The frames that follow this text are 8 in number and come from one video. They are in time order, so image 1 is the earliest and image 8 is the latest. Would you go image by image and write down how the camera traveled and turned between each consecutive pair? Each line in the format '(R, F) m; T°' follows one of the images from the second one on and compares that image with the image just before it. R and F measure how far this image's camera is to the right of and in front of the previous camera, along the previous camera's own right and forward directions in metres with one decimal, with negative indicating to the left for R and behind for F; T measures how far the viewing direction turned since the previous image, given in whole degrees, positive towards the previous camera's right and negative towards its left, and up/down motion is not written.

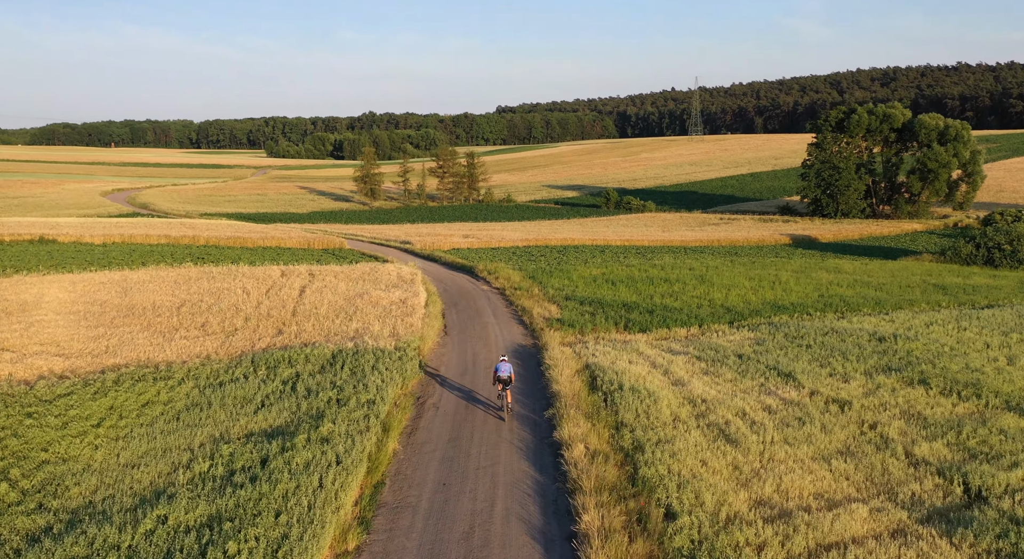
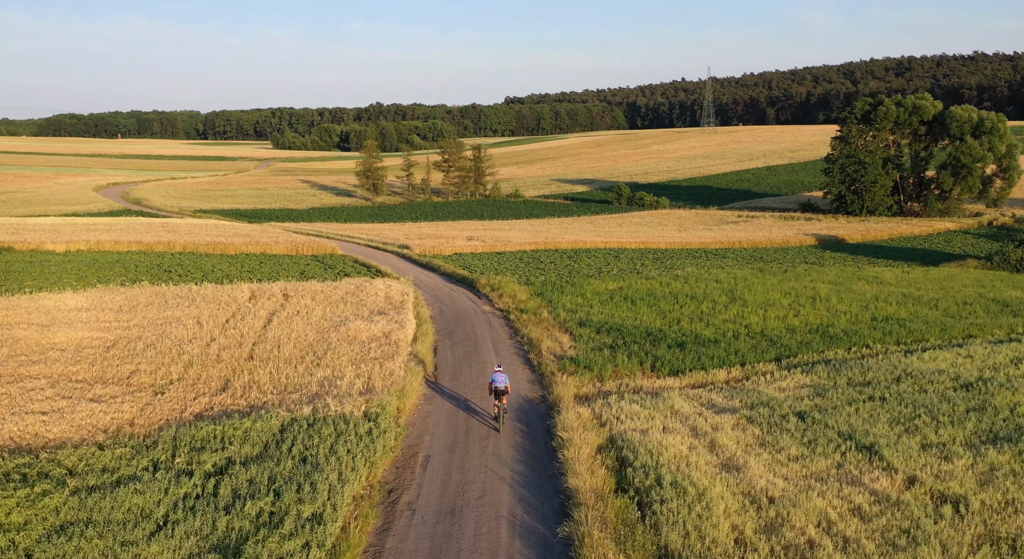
(+0.1, +4.4) m; -1°
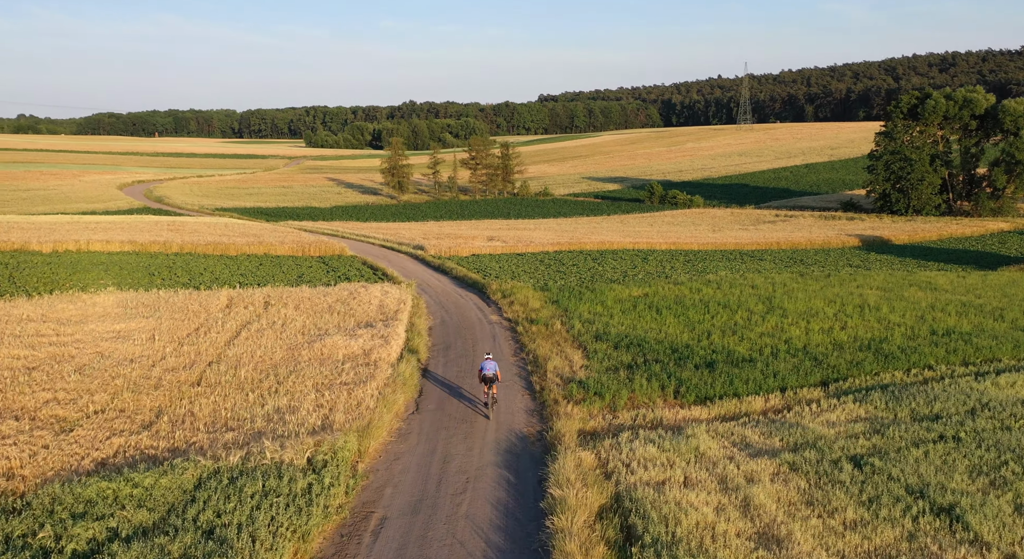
(+0.8, +3.1) m; -2°
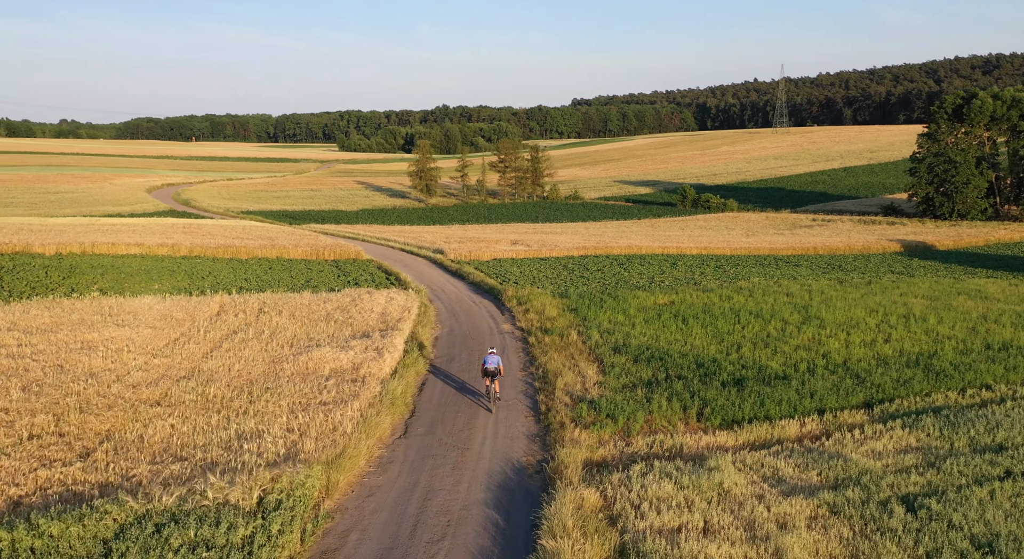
(+0.6, +1.9) m; -2°
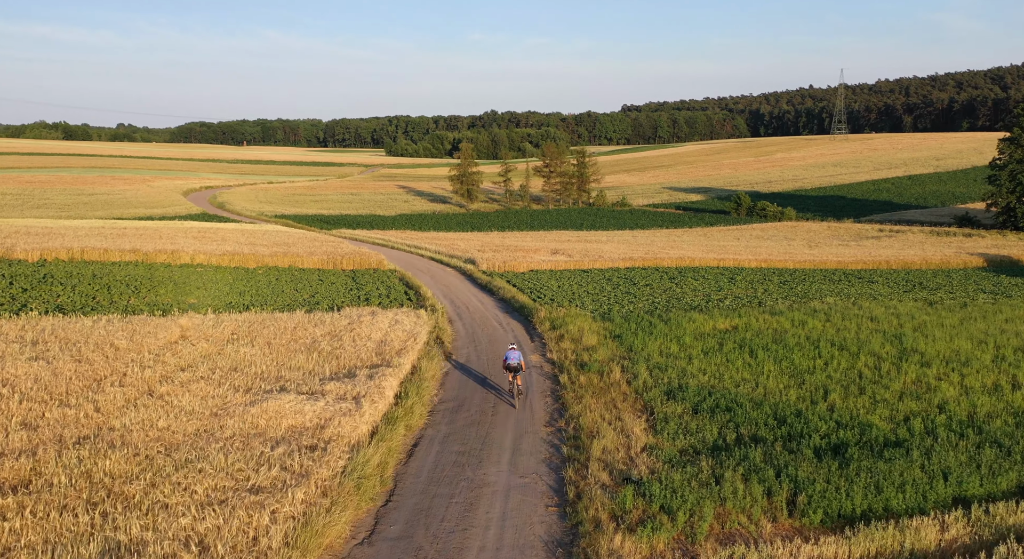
(+0.4, +4.5) m; -3°
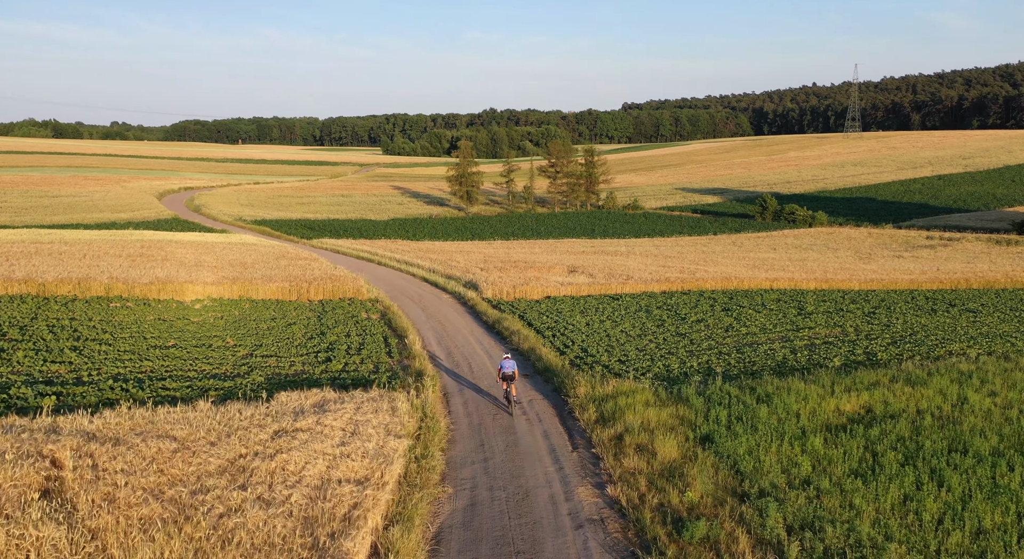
(-0.6, +8.7) m; 0°
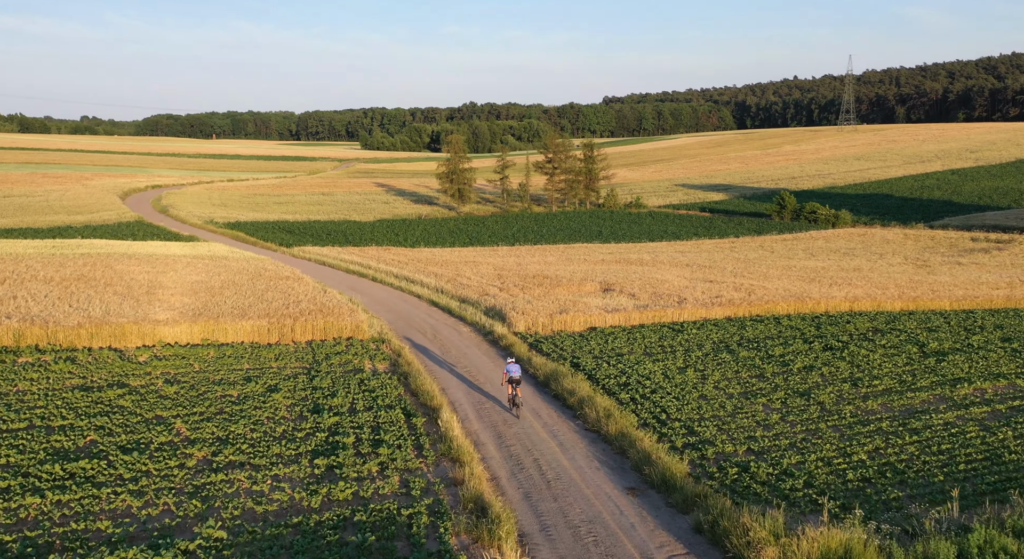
(-2.0, +7.4) m; +1°
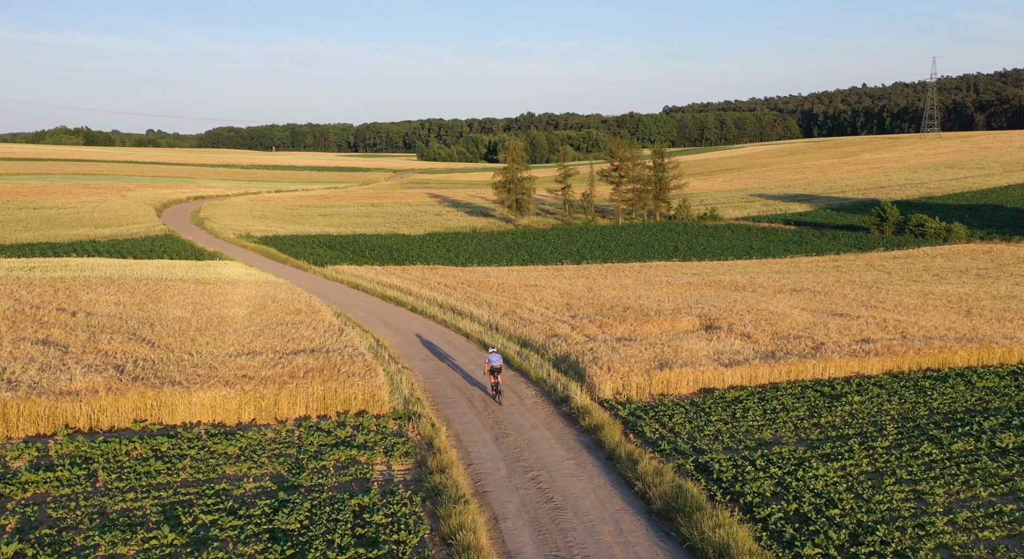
(-0.7, +8.3) m; -4°
